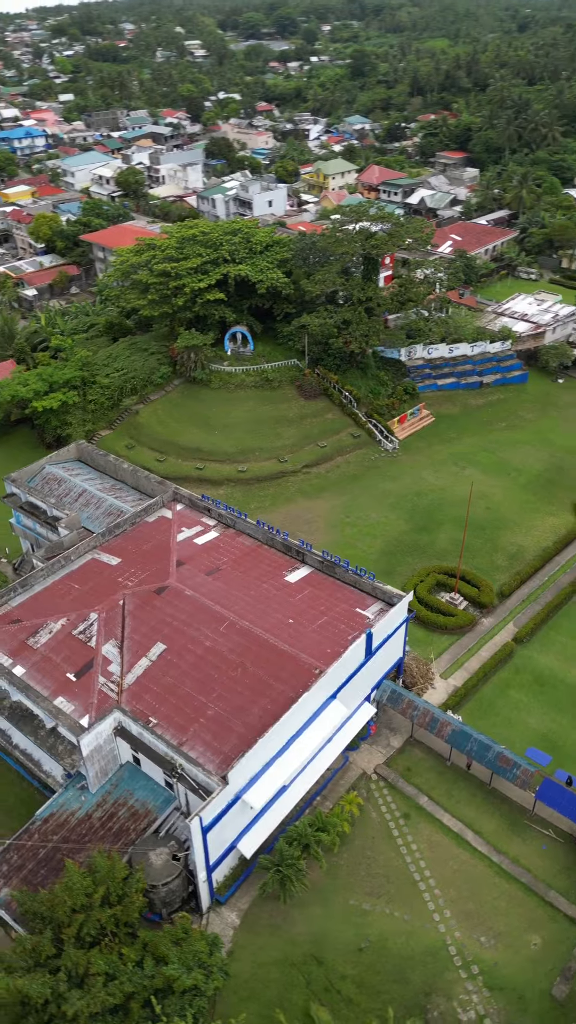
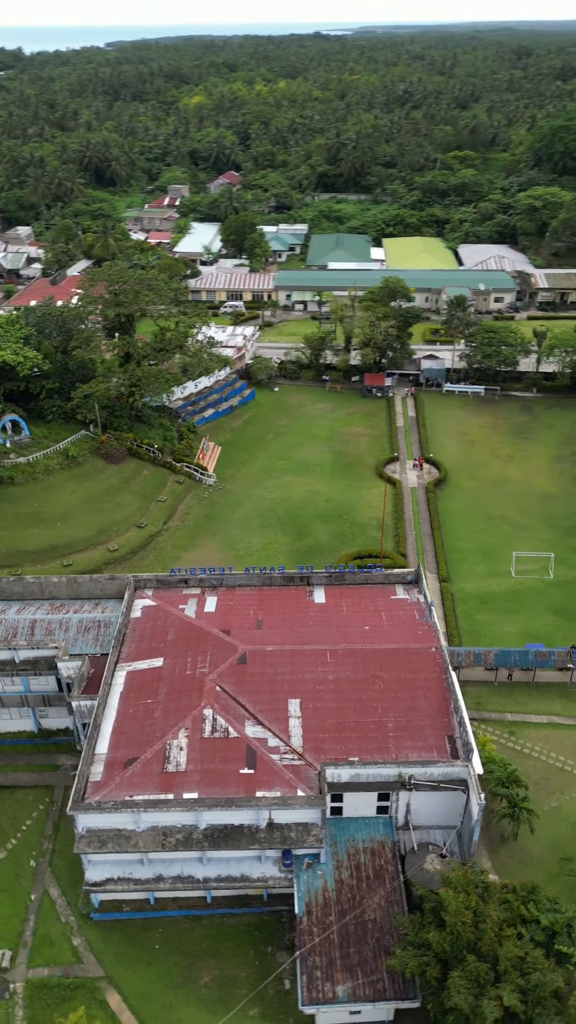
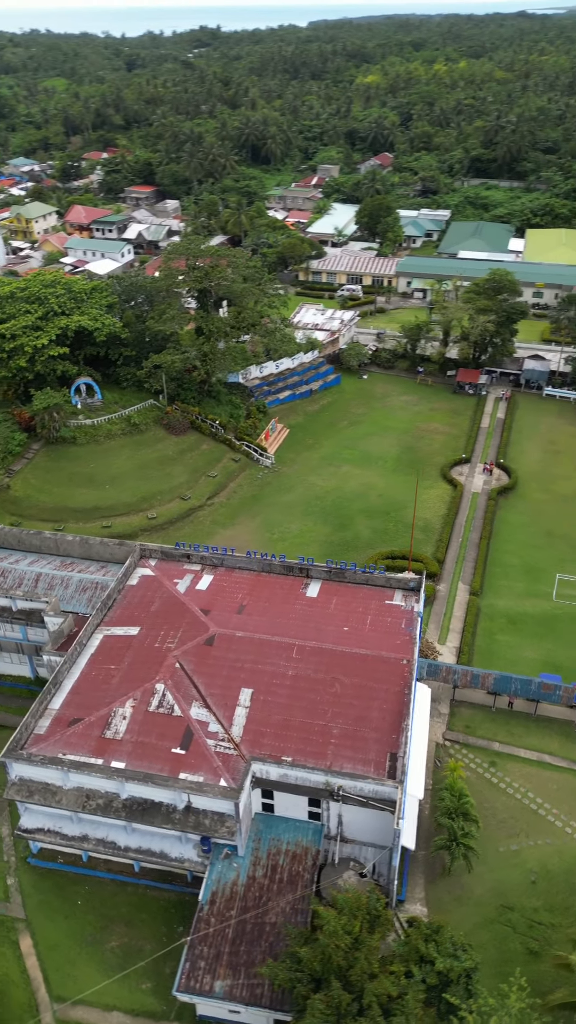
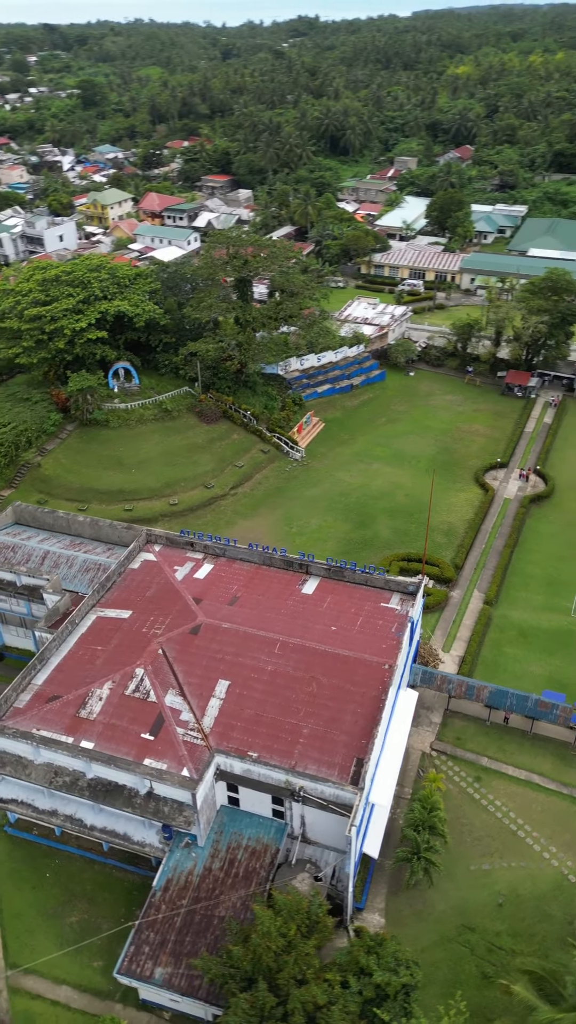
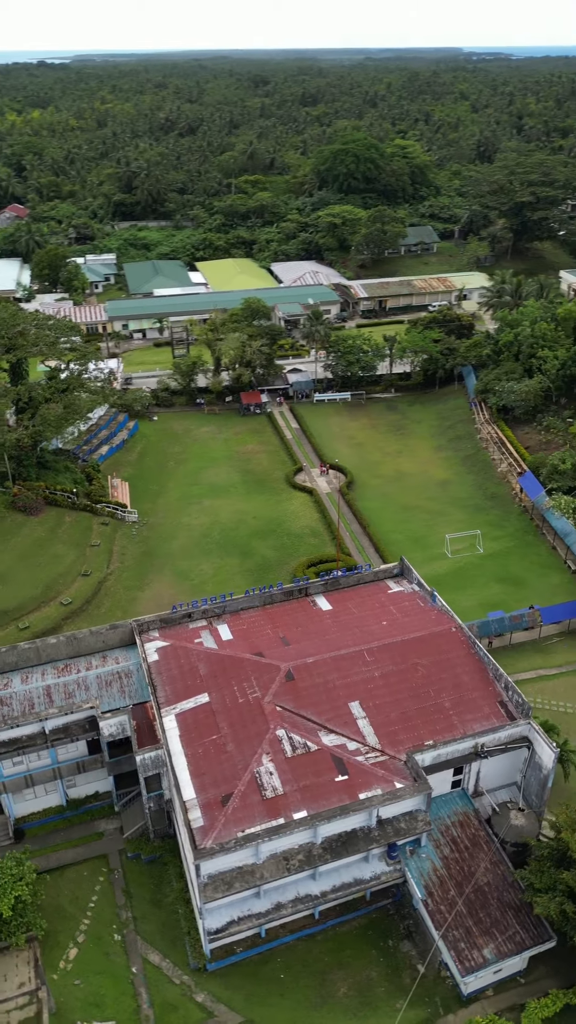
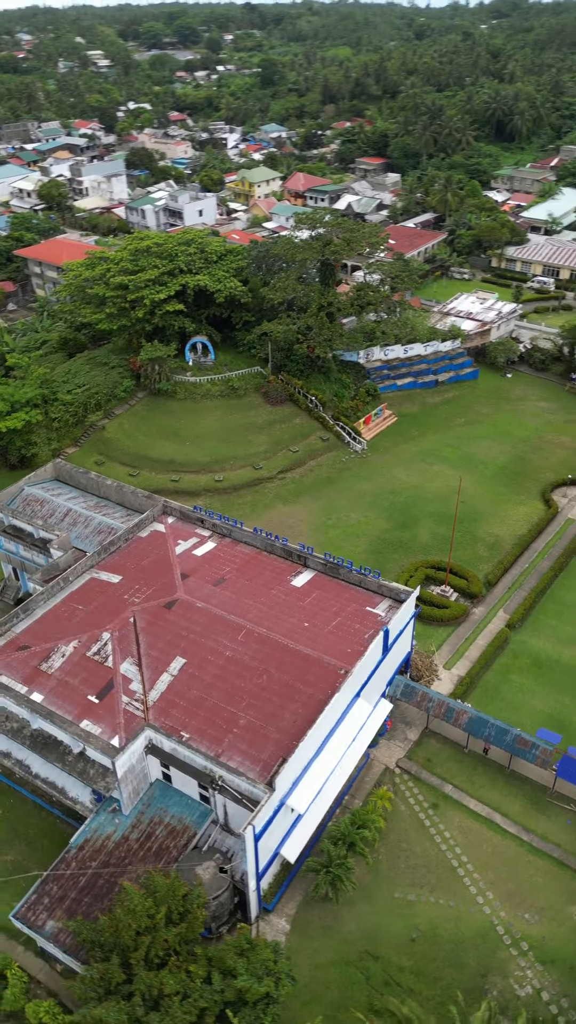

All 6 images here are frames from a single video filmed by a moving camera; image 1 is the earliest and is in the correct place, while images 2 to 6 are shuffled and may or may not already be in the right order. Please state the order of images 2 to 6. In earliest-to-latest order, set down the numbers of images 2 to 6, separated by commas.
6, 4, 3, 2, 5
